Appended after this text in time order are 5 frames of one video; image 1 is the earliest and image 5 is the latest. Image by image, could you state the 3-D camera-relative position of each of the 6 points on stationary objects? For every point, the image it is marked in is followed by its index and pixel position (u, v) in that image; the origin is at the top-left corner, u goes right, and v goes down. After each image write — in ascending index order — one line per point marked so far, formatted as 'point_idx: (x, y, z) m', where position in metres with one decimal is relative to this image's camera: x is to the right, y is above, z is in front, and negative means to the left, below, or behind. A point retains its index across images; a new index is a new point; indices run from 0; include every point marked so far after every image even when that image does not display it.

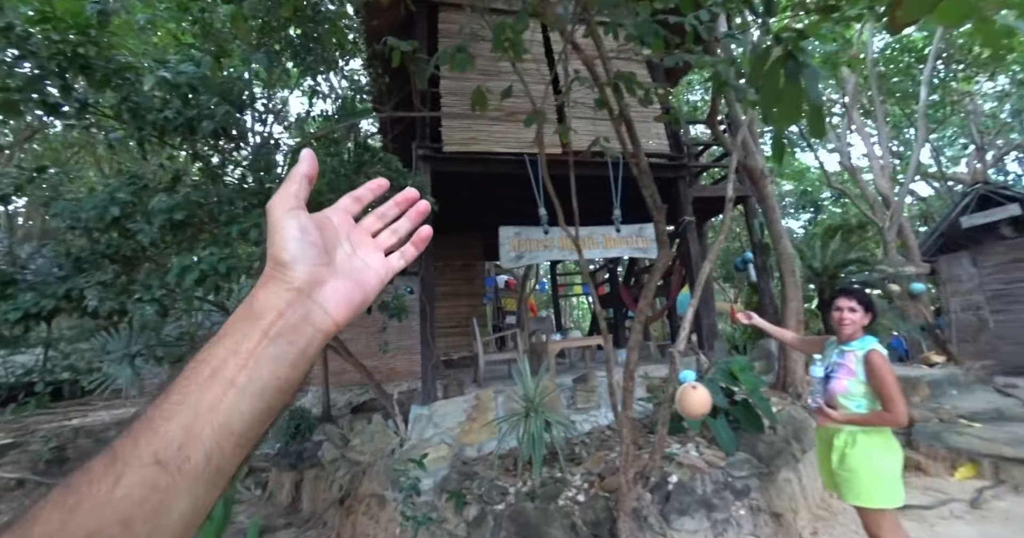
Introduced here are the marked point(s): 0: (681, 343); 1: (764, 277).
0: (+1.4, -0.6, +3.4) m
1: (+4.0, -0.1, +6.4) m
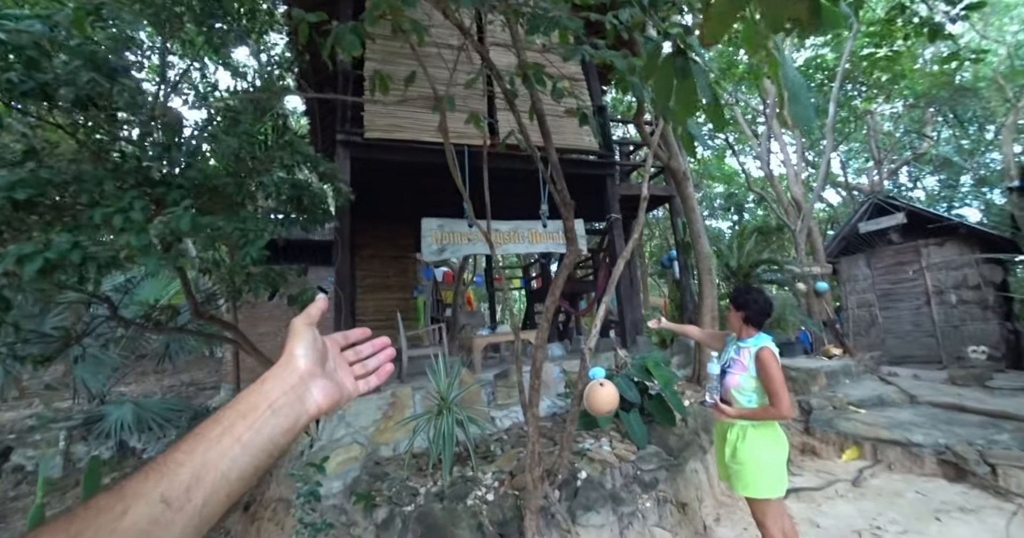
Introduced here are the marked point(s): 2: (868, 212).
0: (+0.7, -0.6, +3.4) m
1: (+2.9, -0.1, +6.7) m
2: (+8.8, +1.4, +10.0) m
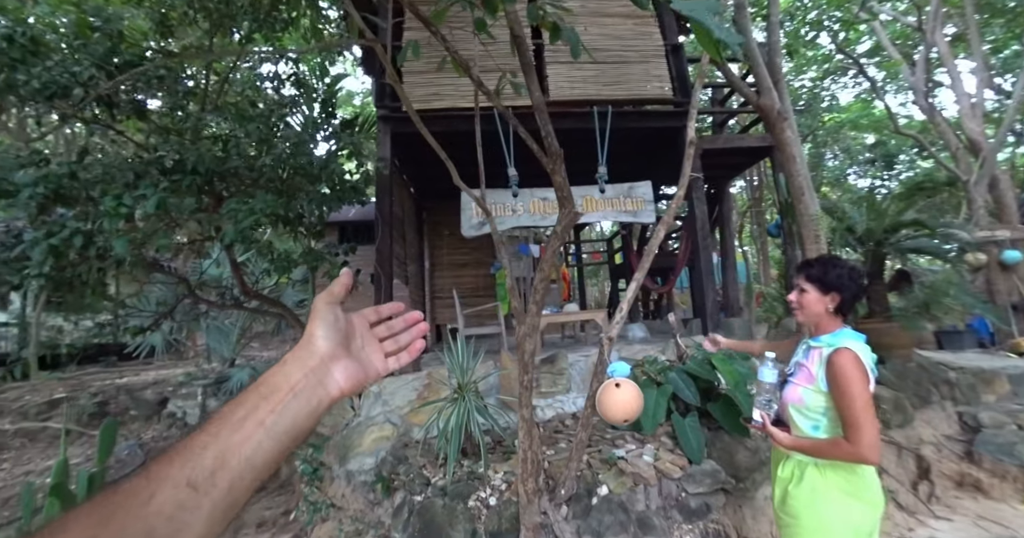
0: (+0.7, -0.4, +2.7) m
1: (+3.7, +0.3, +5.3) m
2: (+10.2, +2.1, +6.9) m
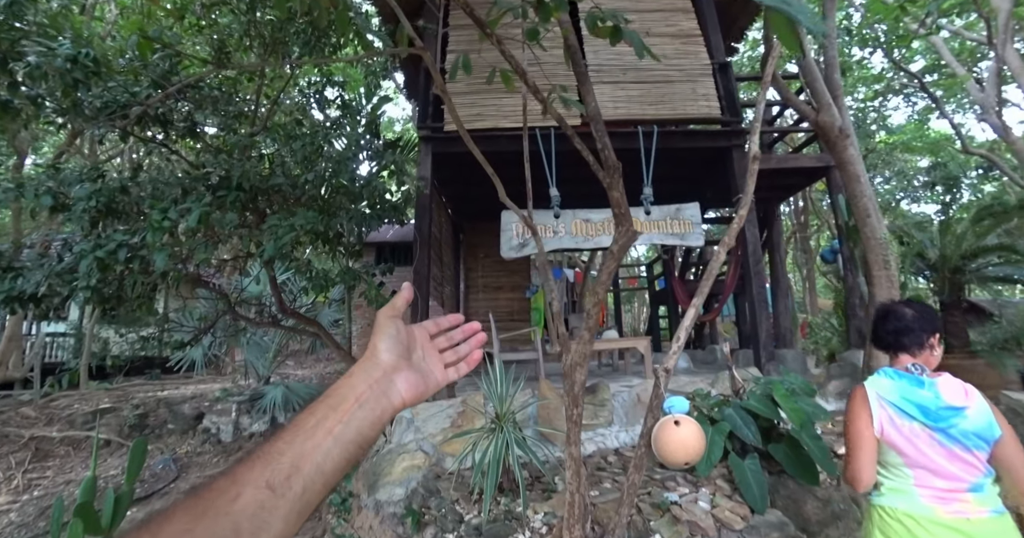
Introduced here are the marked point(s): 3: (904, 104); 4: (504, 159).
0: (+1.0, -0.5, +2.5) m
1: (+4.1, 0.0, +4.9) m
2: (+10.8, +1.5, +6.2) m
3: (+9.5, +4.0, +9.9) m
4: (-0.2, +1.4, +5.3) m
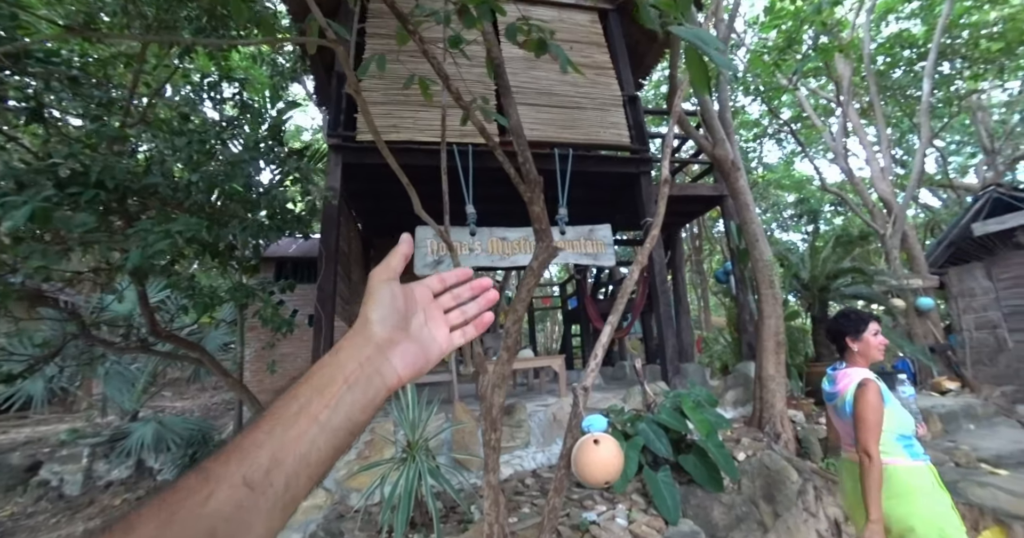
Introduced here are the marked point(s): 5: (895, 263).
0: (+0.5, -0.6, +2.5) m
1: (+3.1, -0.3, +5.5) m
2: (+9.4, +1.1, +8.0) m
3: (+7.5, +3.5, +11.5) m
4: (-1.2, +1.2, +5.1) m
5: (+7.0, +0.1, +7.4) m
